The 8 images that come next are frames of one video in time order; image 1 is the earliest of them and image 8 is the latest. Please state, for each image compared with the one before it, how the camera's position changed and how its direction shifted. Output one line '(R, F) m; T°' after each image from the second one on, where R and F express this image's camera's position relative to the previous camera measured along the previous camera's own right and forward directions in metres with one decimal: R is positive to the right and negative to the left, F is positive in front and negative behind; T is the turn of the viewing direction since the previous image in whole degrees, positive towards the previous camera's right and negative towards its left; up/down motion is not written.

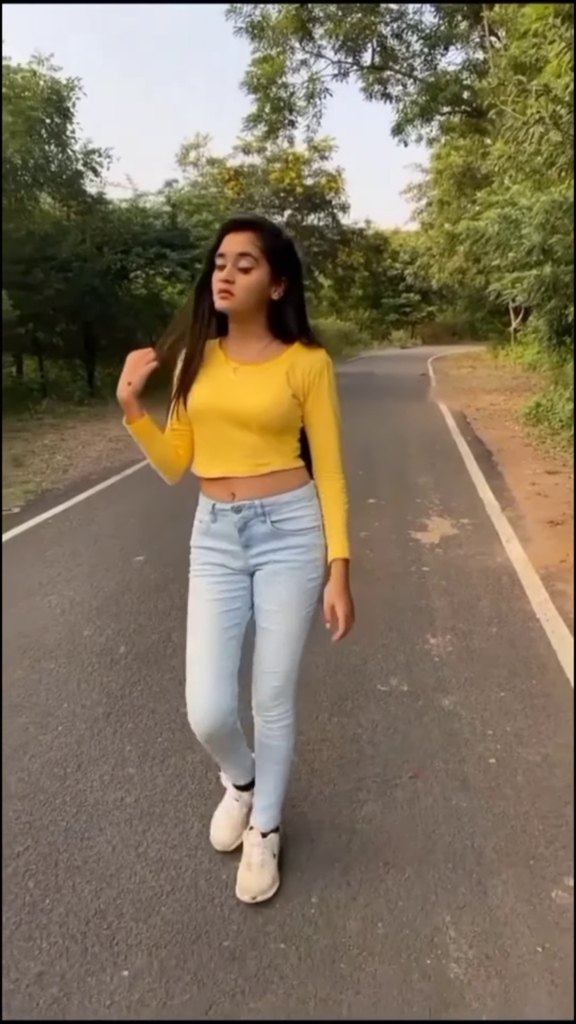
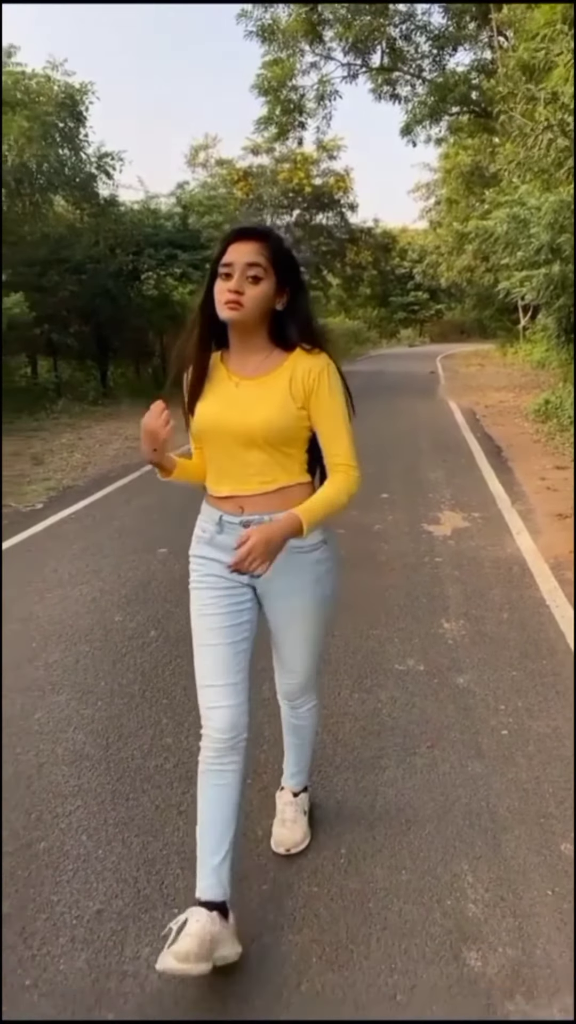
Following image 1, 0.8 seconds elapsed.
(-0.1, -0.2) m; -1°
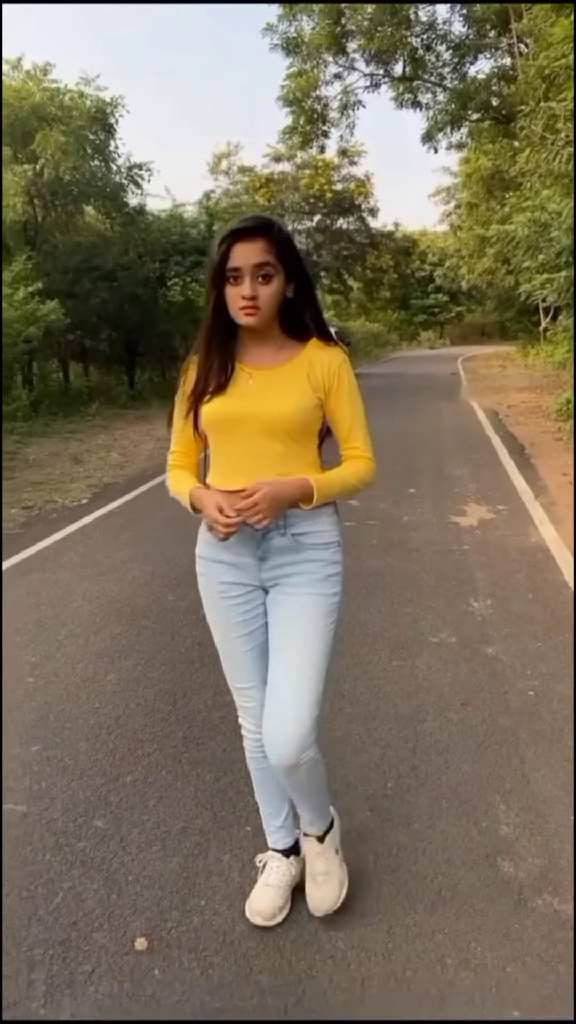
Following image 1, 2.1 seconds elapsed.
(-0.1, -0.4) m; -2°
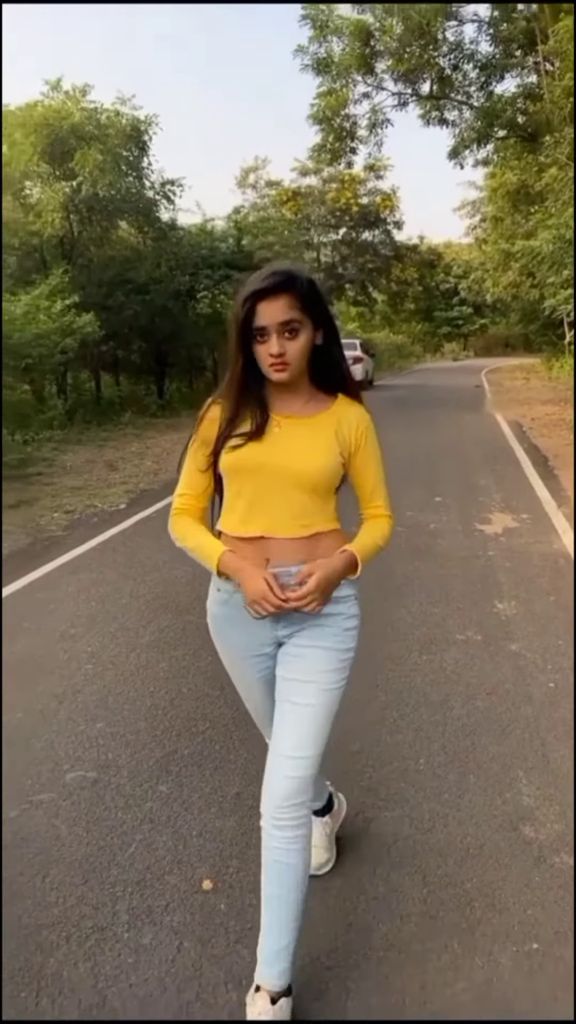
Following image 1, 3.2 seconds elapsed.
(-0.1, -0.3) m; -2°
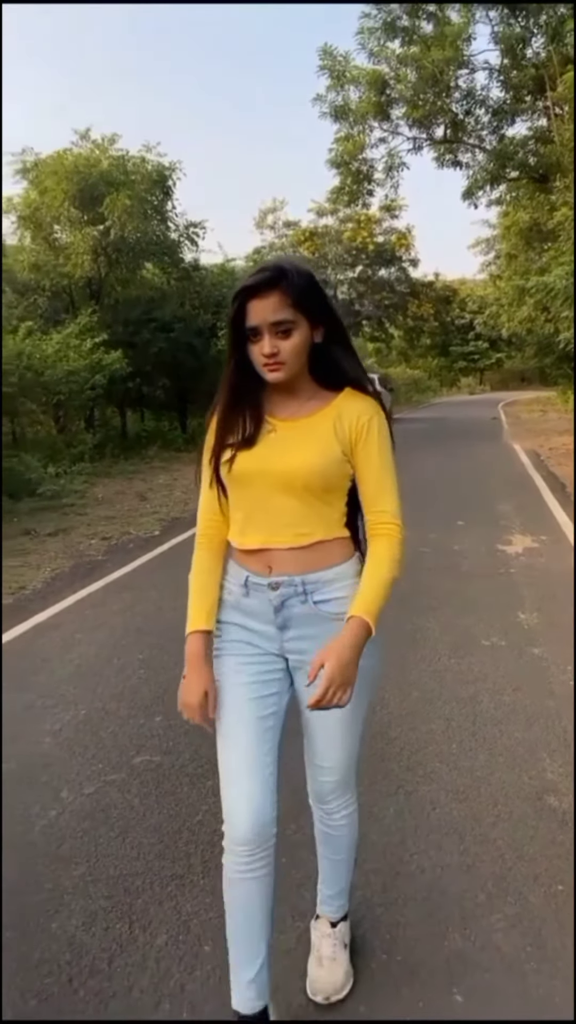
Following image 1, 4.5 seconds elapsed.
(-0.1, -0.4) m; -1°
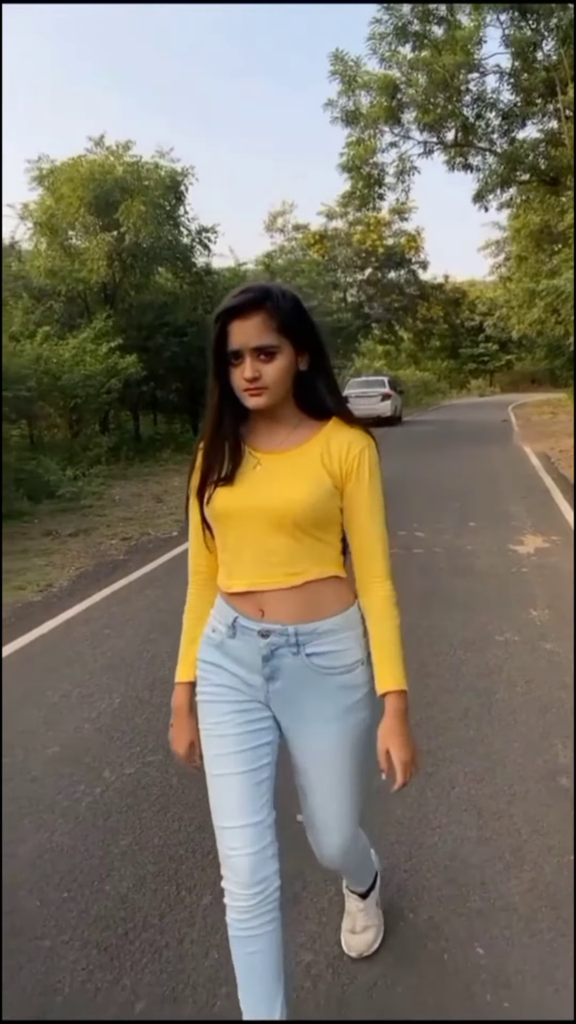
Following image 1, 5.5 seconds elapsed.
(-0.1, -0.2) m; -1°
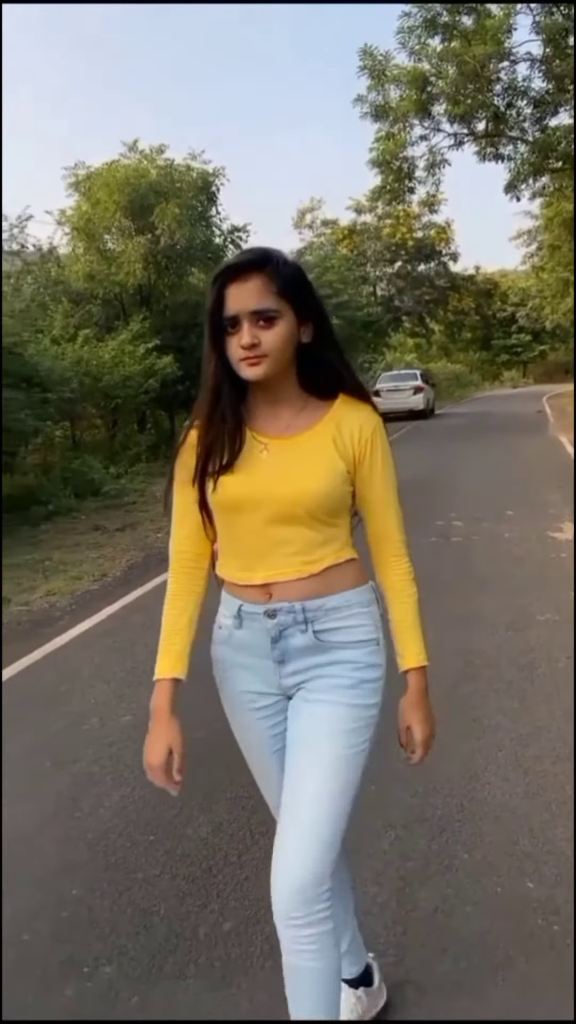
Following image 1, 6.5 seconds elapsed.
(-0.1, -0.3) m; -3°
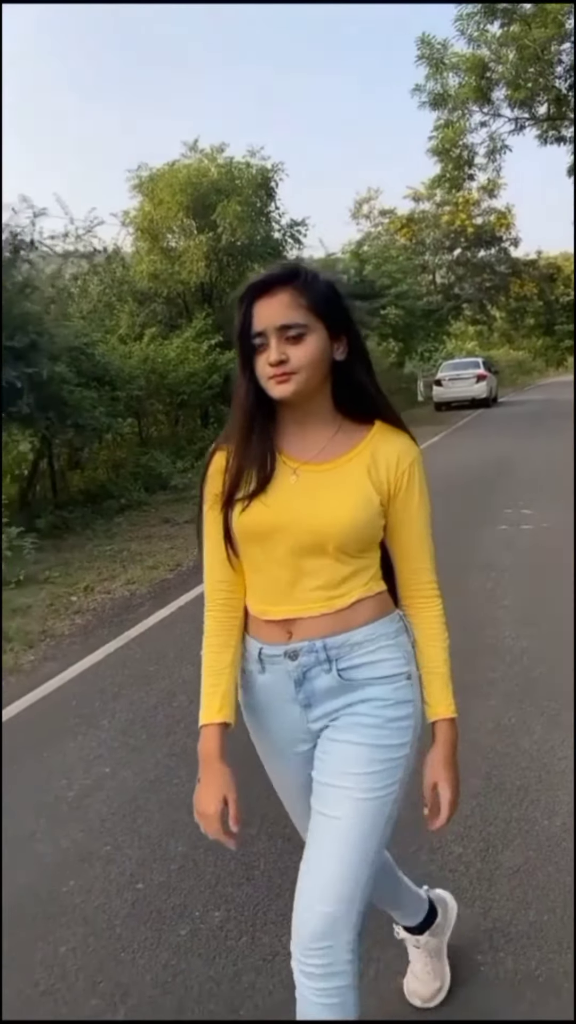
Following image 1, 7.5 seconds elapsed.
(-0.1, -0.2) m; -5°
